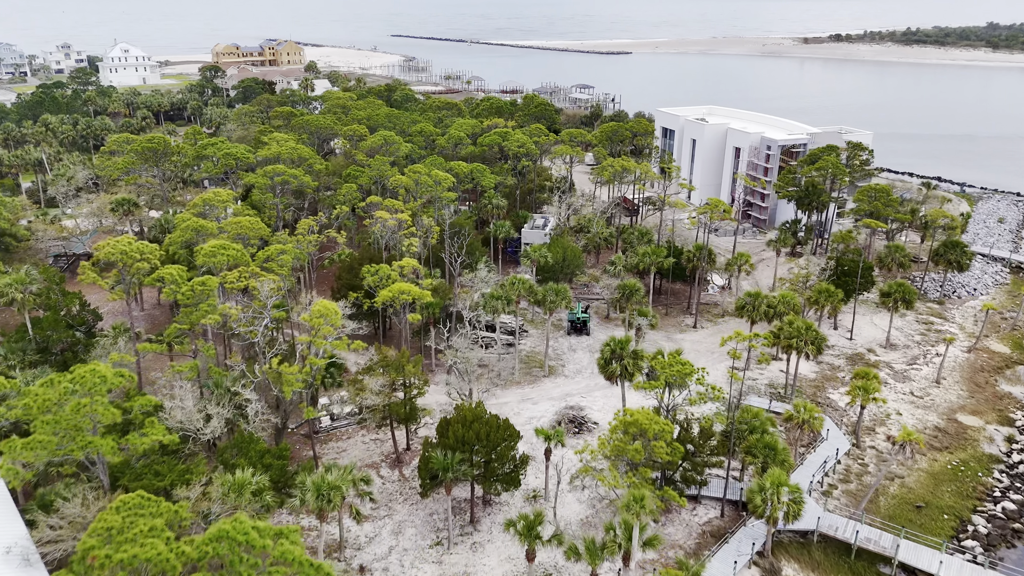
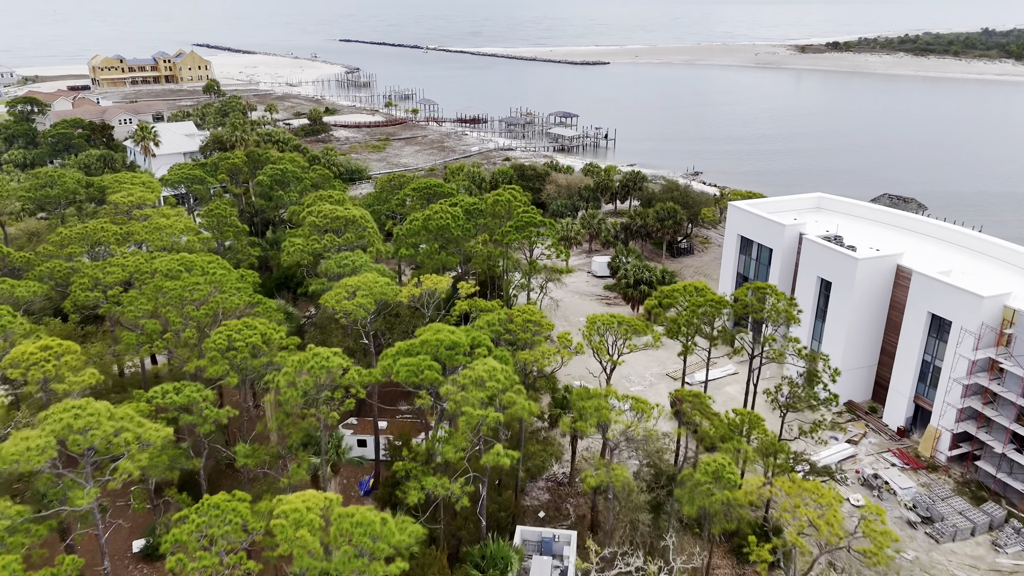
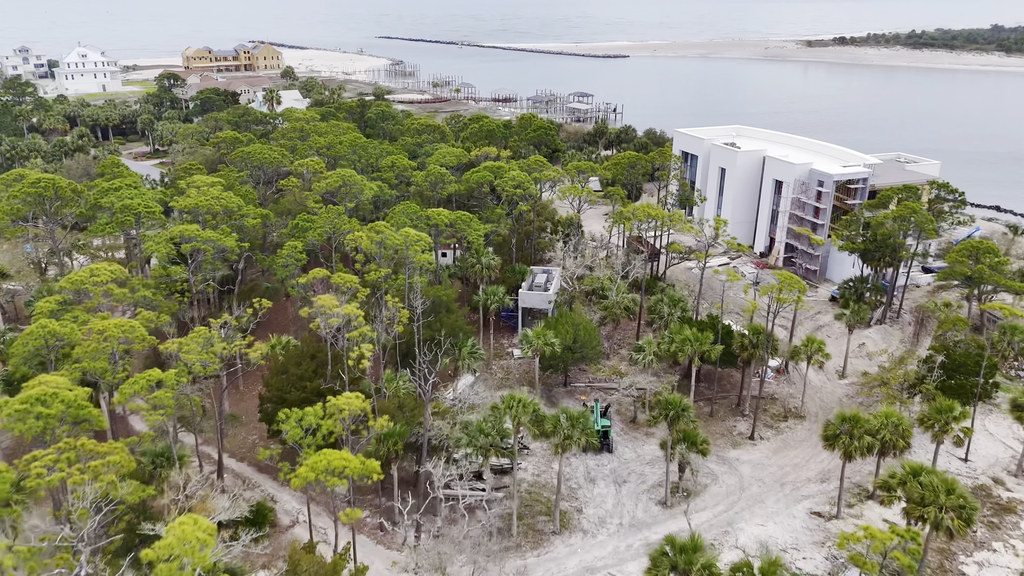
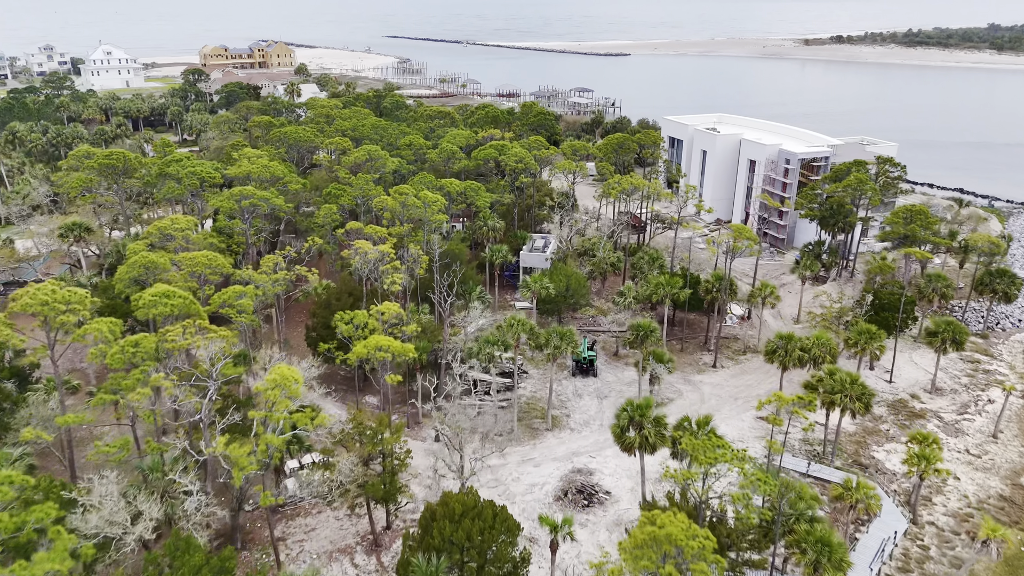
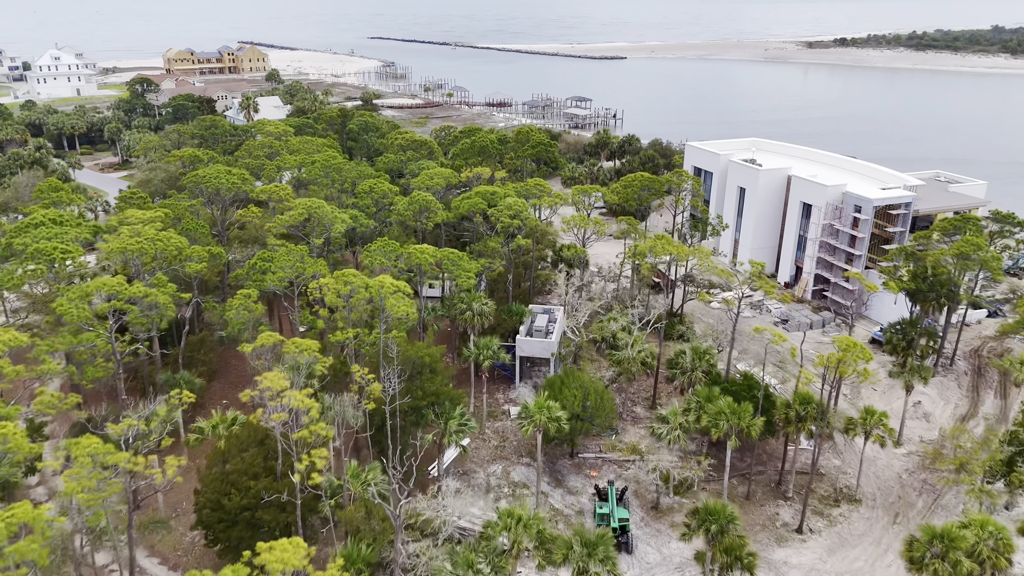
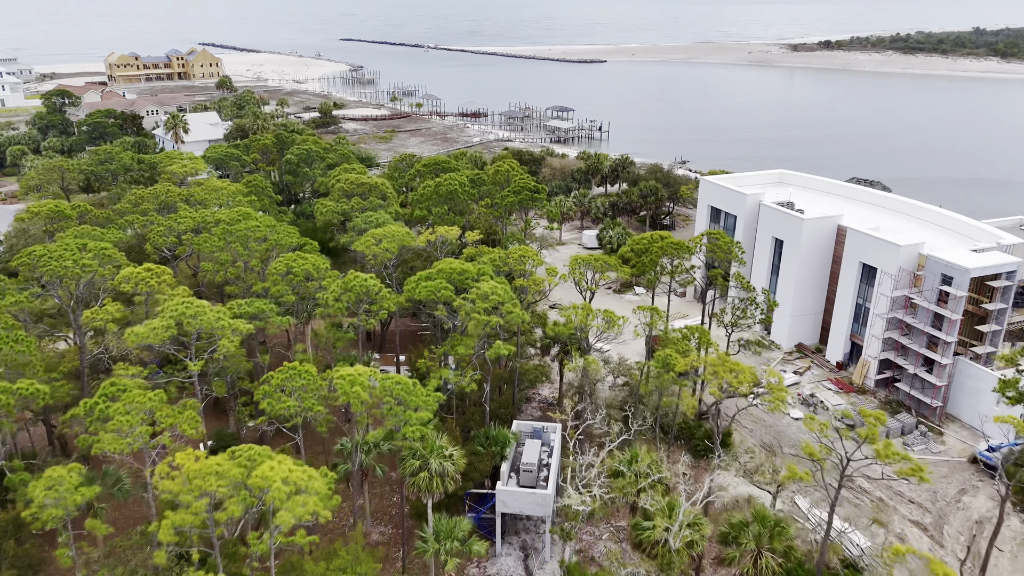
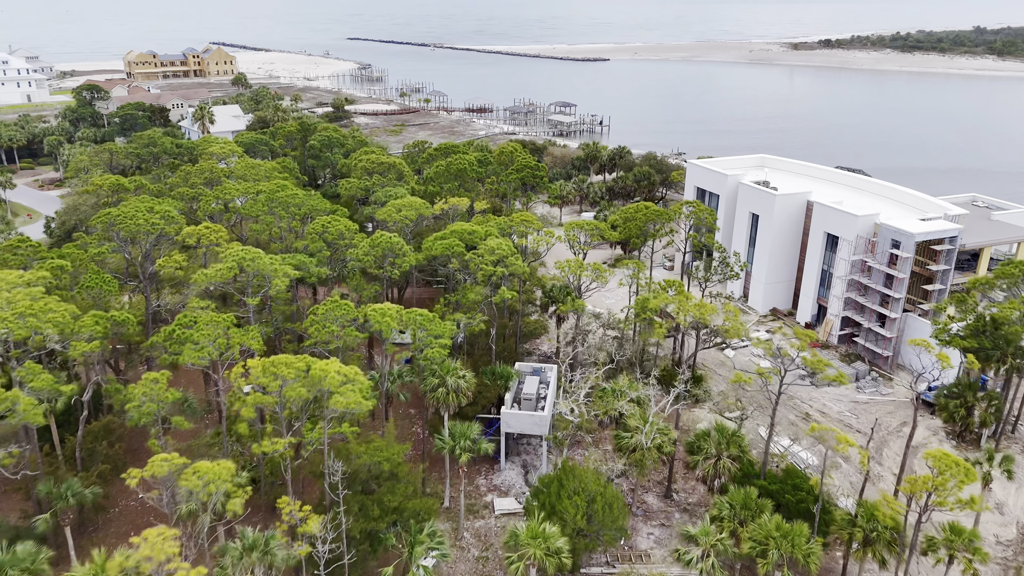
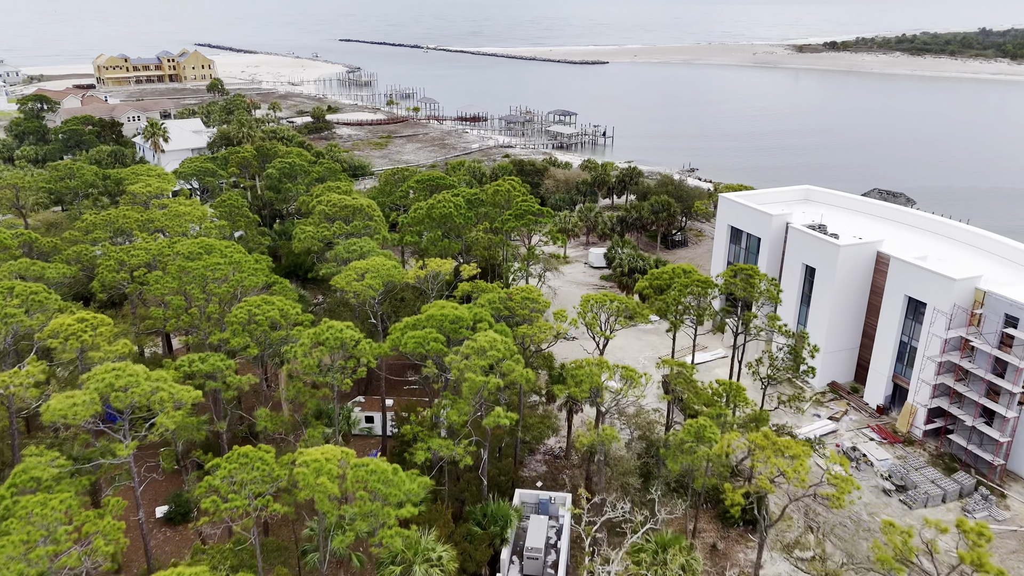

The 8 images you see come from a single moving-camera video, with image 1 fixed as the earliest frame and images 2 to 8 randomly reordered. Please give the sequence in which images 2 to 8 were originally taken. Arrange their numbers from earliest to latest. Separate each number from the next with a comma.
4, 3, 5, 7, 6, 8, 2
